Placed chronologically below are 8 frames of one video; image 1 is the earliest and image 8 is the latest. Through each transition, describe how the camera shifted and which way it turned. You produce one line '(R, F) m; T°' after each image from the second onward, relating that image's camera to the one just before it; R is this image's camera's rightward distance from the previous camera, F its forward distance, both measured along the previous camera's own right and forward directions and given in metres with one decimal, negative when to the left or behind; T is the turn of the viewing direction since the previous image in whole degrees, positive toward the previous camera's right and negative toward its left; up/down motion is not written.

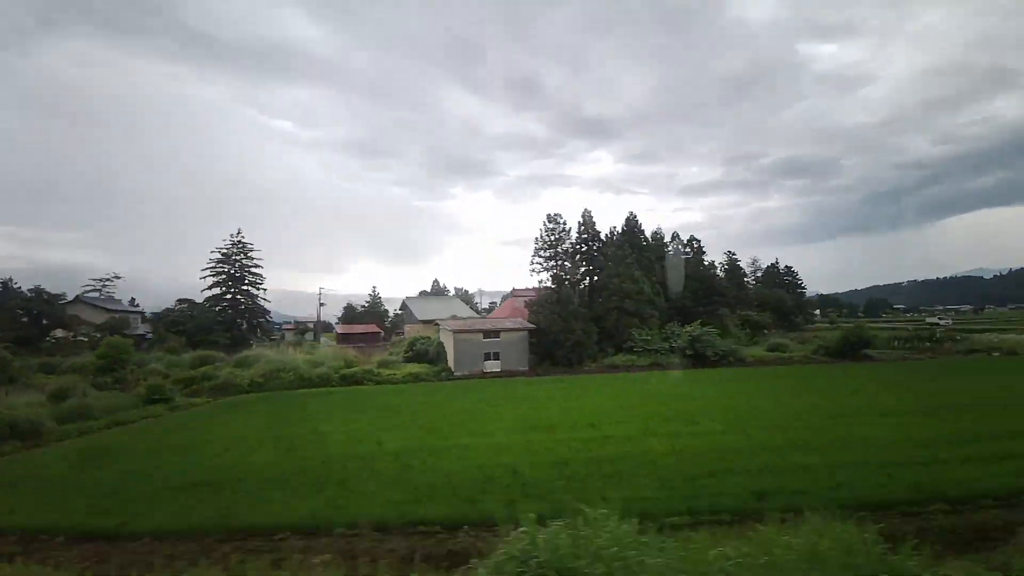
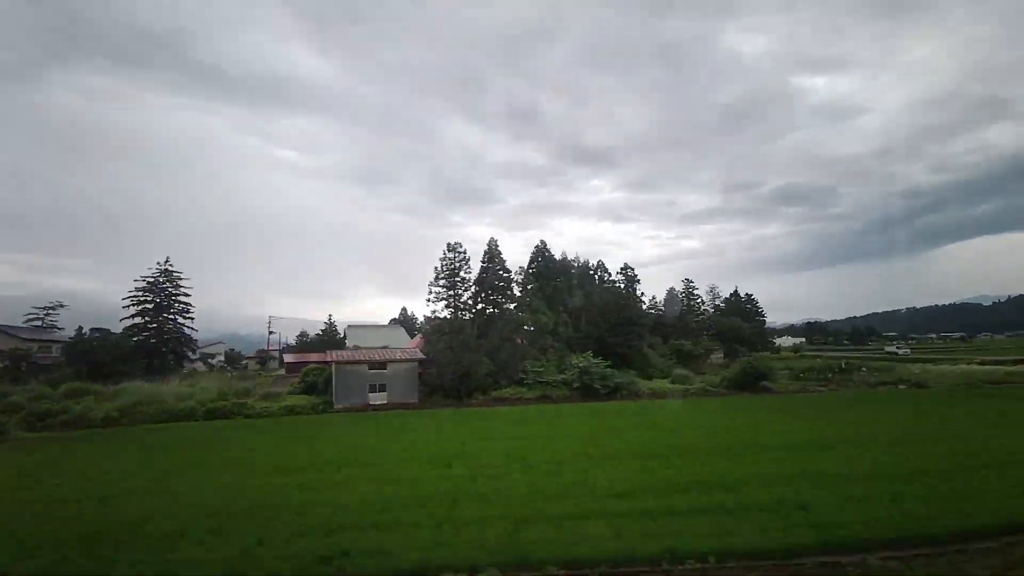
(+3.8, +0.5) m; 0°
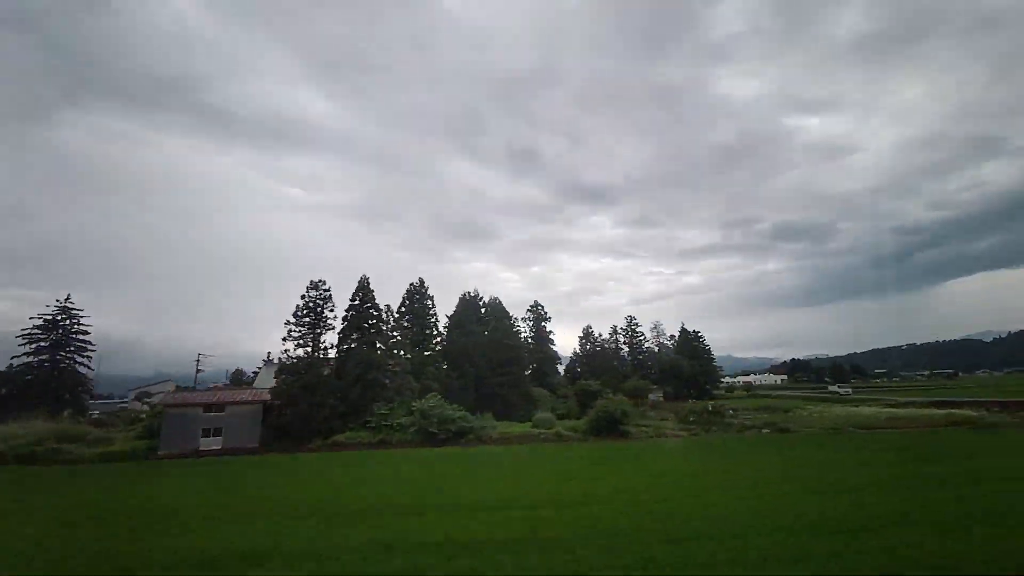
(+5.0, +0.7) m; 0°
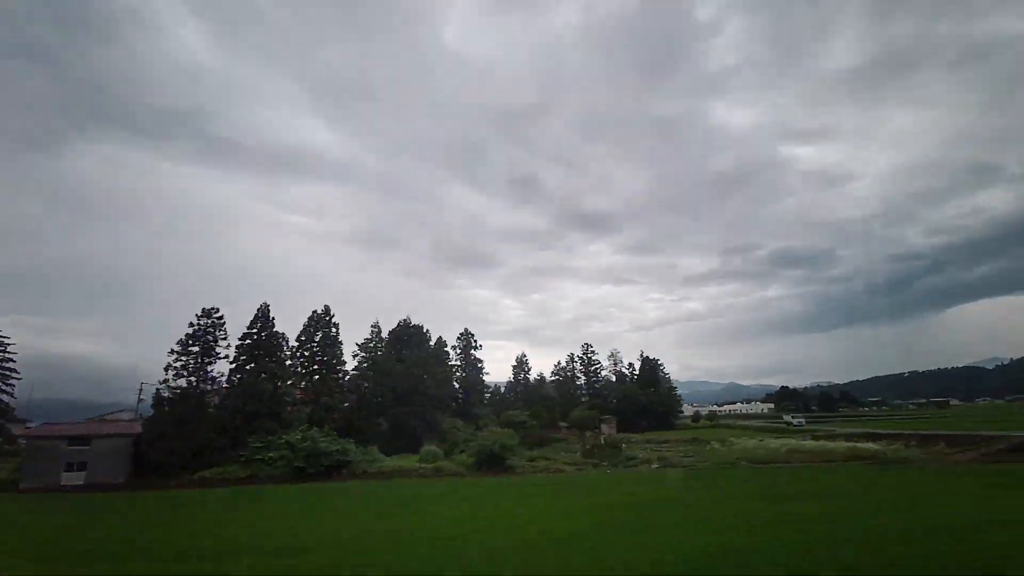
(+3.7, +0.6) m; 0°
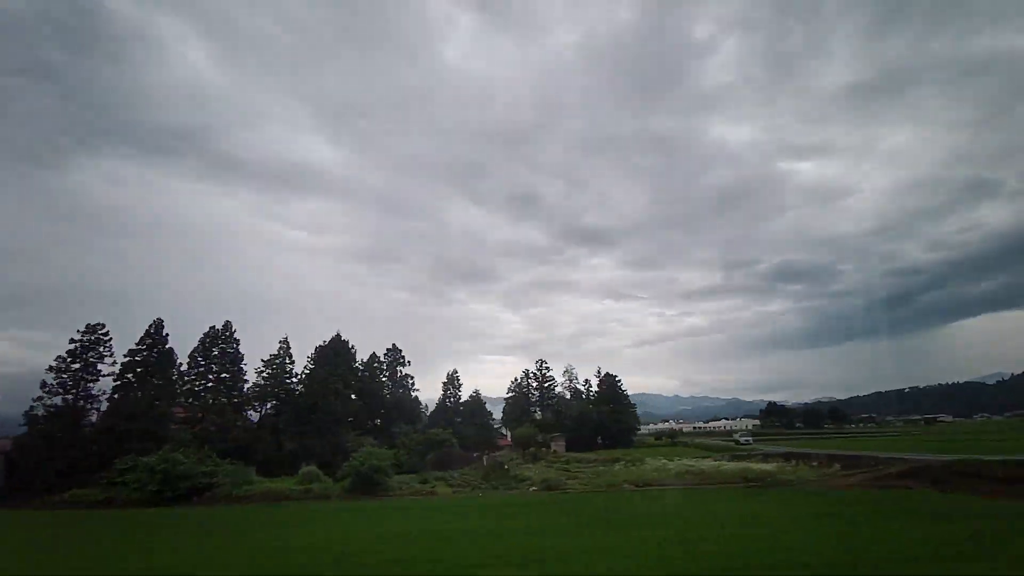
(+3.7, +0.6) m; 0°
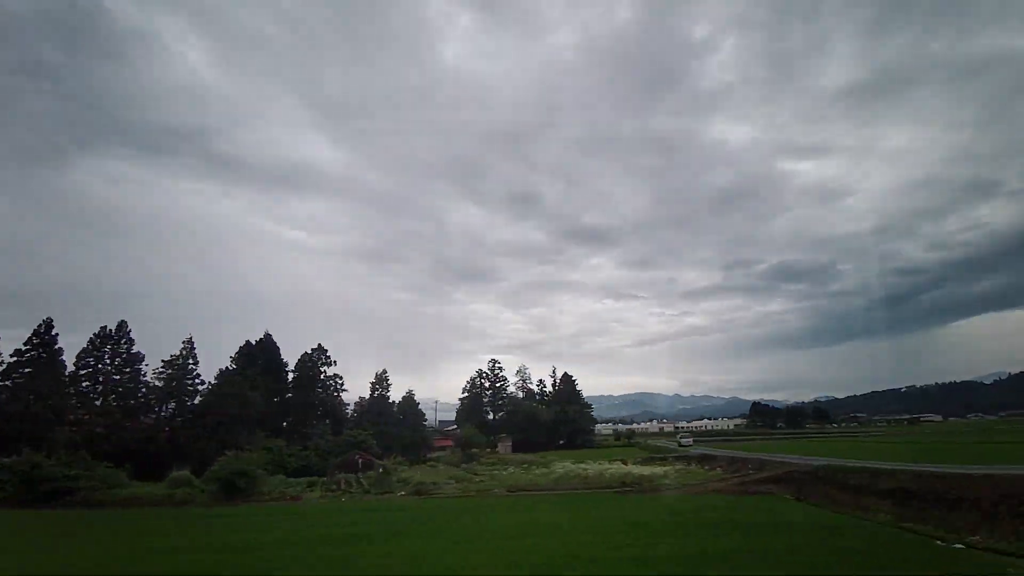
(+3.7, +0.5) m; 0°
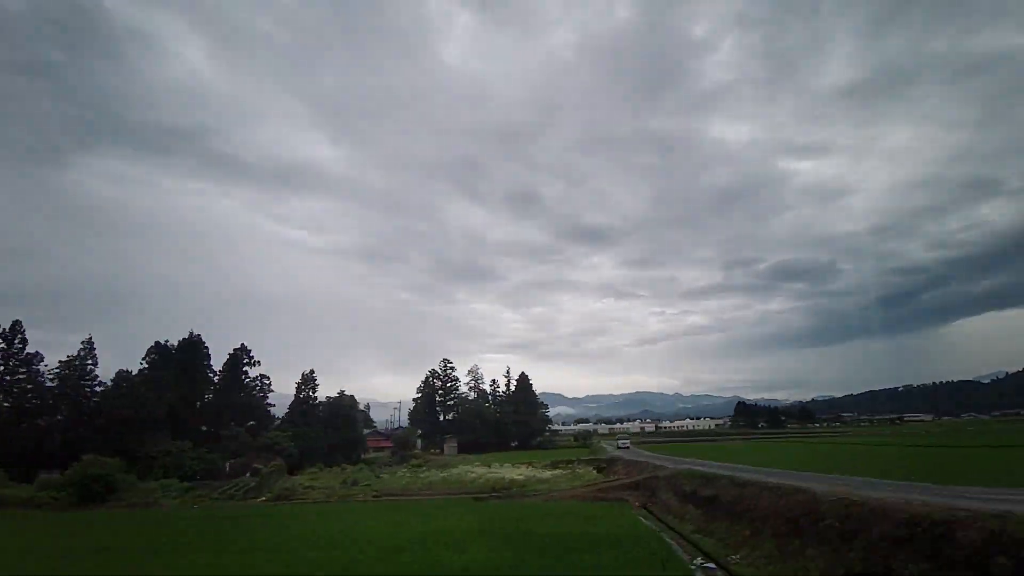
(+3.6, +0.5) m; 0°
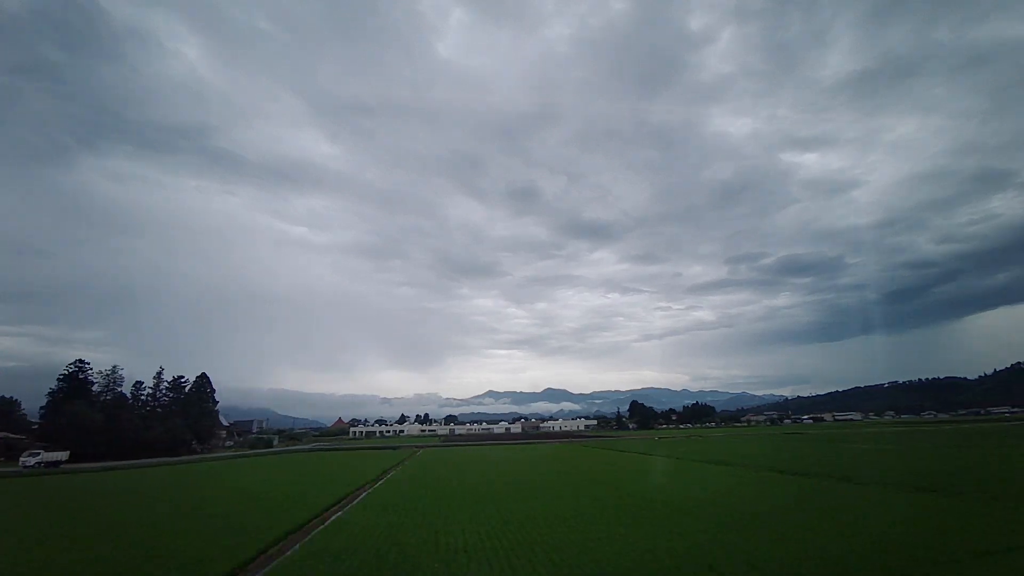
(+24.9, +4.3) m; -1°
